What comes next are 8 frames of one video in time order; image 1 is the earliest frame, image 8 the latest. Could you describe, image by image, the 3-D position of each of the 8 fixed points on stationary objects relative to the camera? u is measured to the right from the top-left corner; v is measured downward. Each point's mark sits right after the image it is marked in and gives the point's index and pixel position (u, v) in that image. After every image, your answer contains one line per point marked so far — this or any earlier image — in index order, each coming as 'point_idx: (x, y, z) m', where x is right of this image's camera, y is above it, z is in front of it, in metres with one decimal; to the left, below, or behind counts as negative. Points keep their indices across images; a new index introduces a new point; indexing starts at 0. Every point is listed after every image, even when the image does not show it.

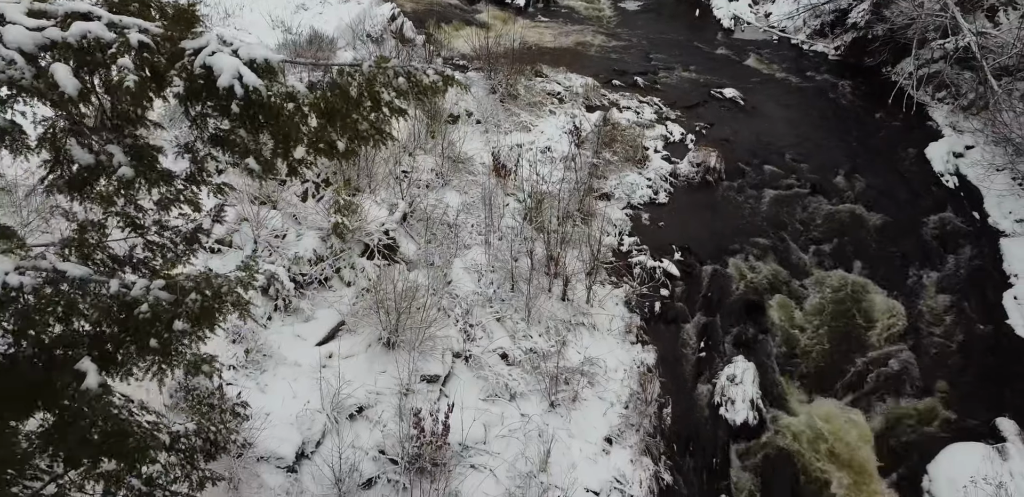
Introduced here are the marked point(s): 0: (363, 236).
0: (-2.2, +0.2, +10.6) m
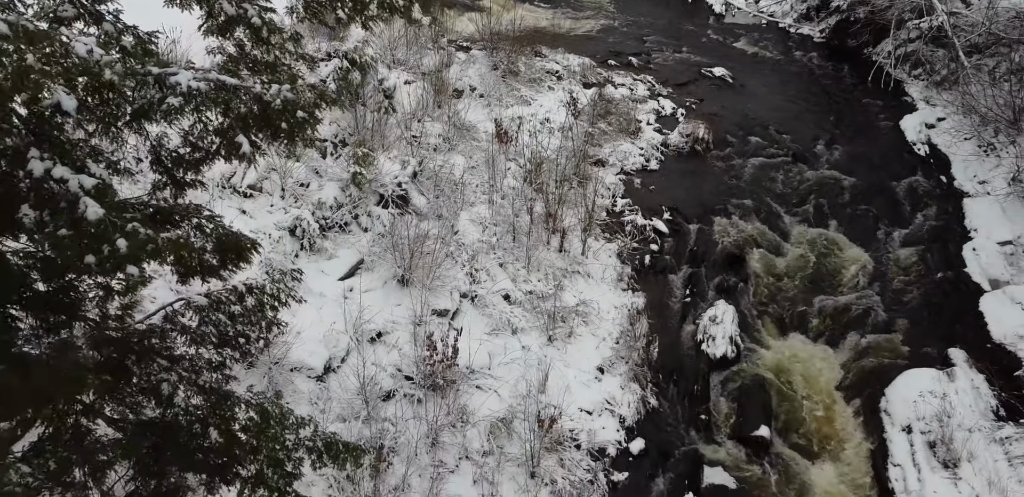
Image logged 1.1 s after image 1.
0: (-2.2, +1.0, +11.7) m
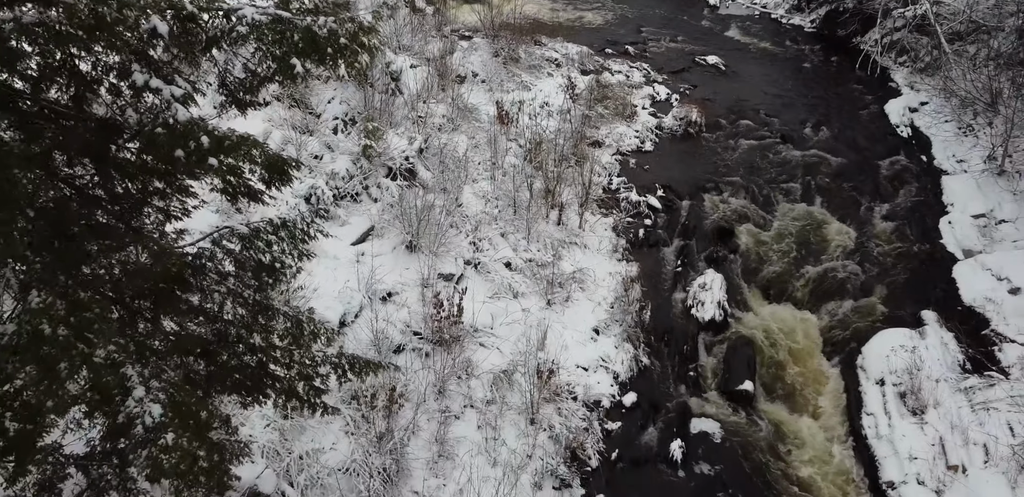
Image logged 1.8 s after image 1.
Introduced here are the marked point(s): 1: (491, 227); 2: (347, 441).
0: (-2.2, +1.5, +12.4) m
1: (-0.4, +0.4, +12.7) m
2: (-1.9, -2.3, +8.6) m
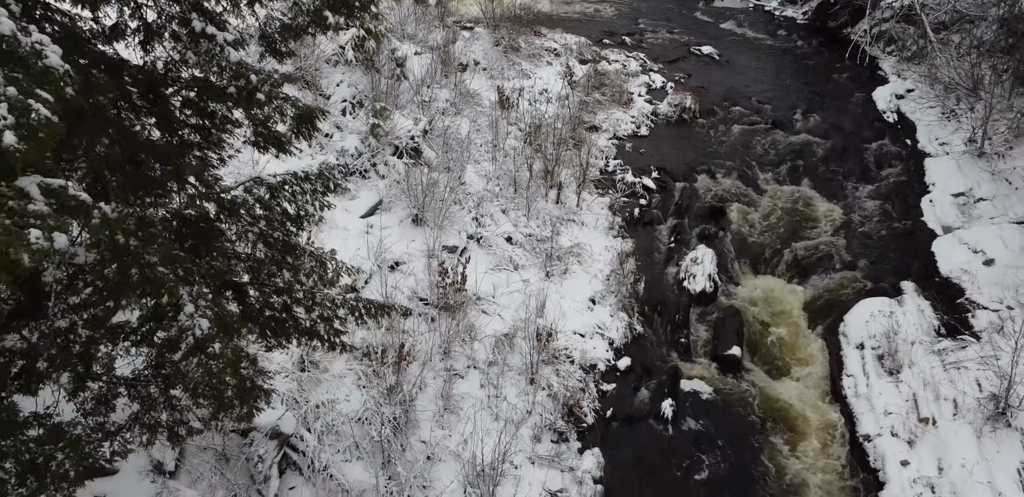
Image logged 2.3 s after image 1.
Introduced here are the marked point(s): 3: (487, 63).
0: (-2.1, +2.0, +13.0) m
1: (-0.3, +0.8, +13.4) m
2: (-1.9, -1.8, +9.2) m
3: (-0.6, +4.6, +18.2) m
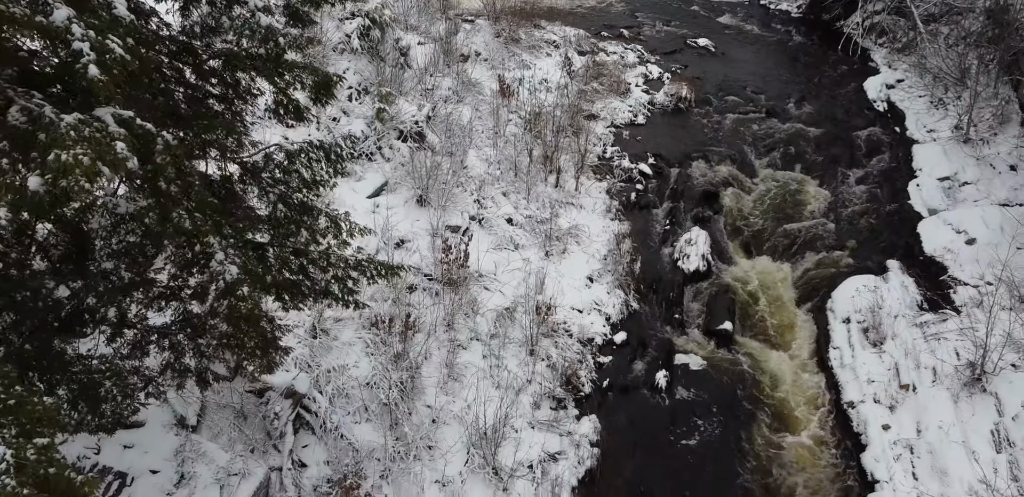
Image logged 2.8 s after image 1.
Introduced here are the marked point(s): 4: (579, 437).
0: (-2.1, +2.3, +13.5) m
1: (-0.3, +1.2, +13.8) m
2: (-1.9, -1.5, +9.7) m
3: (-0.6, +5.0, +18.7) m
4: (+0.9, -2.6, +9.9) m
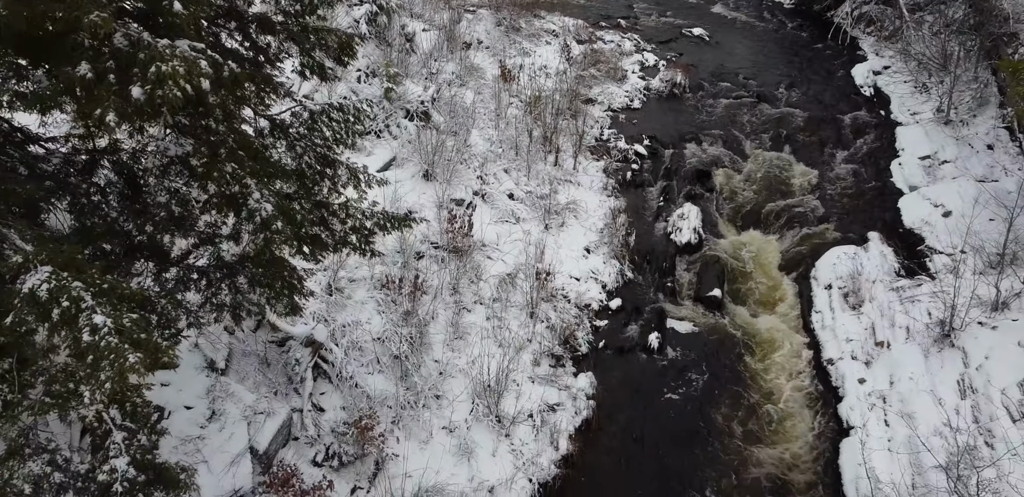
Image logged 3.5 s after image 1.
0: (-2.1, +2.8, +14.2) m
1: (-0.3, +1.7, +14.5) m
2: (-1.9, -1.0, +10.4) m
3: (-0.6, +5.5, +19.4) m
4: (+0.9, -2.1, +10.6) m
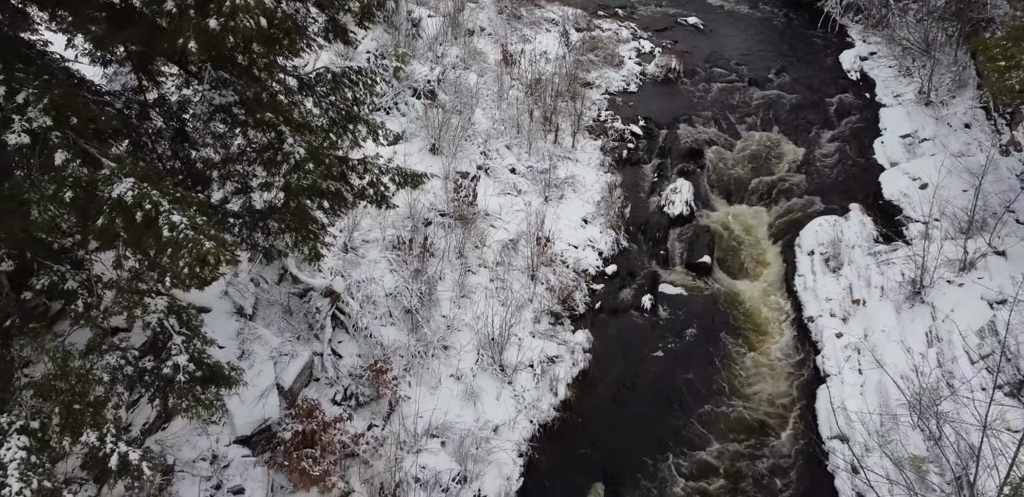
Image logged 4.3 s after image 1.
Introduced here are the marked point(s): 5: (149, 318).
0: (-2.1, +3.4, +15.0) m
1: (-0.3, +2.2, +15.3) m
2: (-1.9, -0.4, +11.2) m
3: (-0.6, +6.1, +20.2) m
4: (+1.0, -1.5, +11.4) m
5: (-2.9, -0.6, +5.9) m
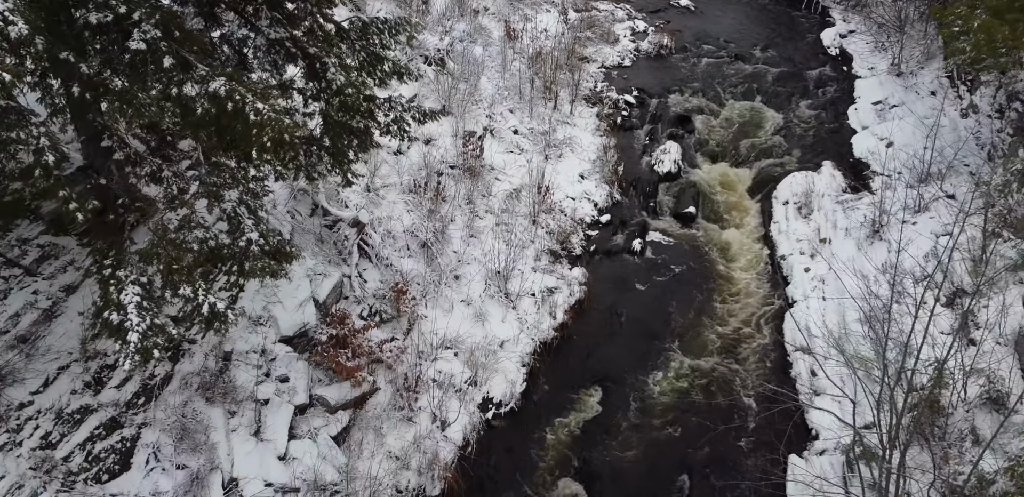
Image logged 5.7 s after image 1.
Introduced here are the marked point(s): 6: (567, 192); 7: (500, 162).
0: (-2.0, +4.4, +16.3) m
1: (-0.2, +3.2, +16.7) m
2: (-1.8, +0.6, +12.6) m
3: (-0.5, +7.1, +21.5) m
4: (+1.0, -0.5, +12.8) m
5: (-2.8, +0.4, +7.3) m
6: (+1.1, +1.2, +15.0) m
7: (-0.3, +1.8, +15.0) m
